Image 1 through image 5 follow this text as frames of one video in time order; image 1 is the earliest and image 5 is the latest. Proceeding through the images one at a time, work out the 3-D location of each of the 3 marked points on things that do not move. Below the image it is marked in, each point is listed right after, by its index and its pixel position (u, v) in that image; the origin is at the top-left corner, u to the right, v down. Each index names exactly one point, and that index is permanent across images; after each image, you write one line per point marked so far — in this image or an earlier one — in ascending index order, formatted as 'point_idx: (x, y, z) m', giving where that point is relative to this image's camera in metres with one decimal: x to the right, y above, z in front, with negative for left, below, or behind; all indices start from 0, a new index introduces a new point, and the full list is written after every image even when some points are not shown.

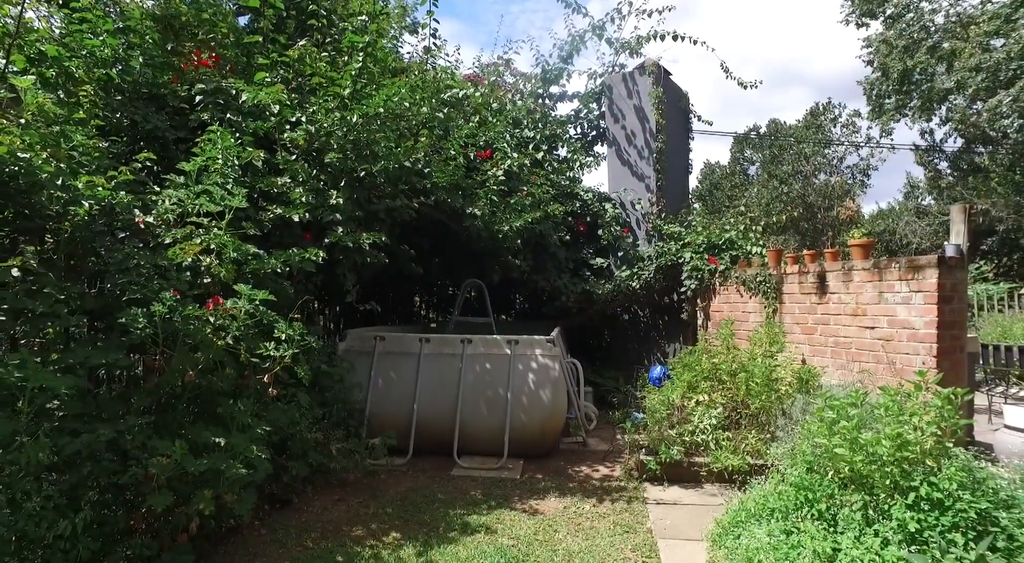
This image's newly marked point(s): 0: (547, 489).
0: (+0.2, -1.4, +4.2) m
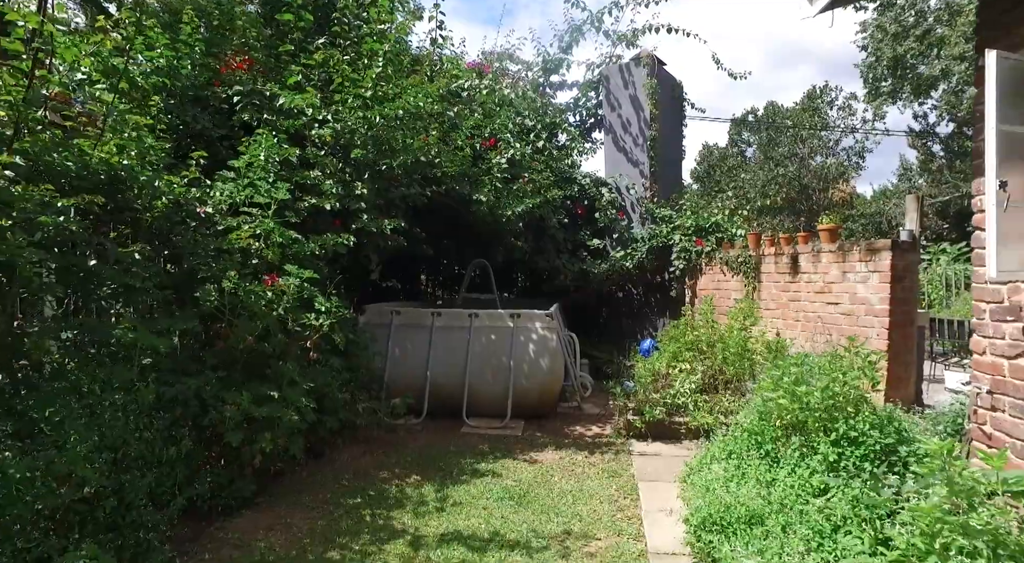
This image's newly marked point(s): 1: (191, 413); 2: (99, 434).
0: (+0.3, -1.3, +4.8) m
1: (-1.5, -0.6, +2.9) m
2: (-1.6, -0.6, +2.3) m
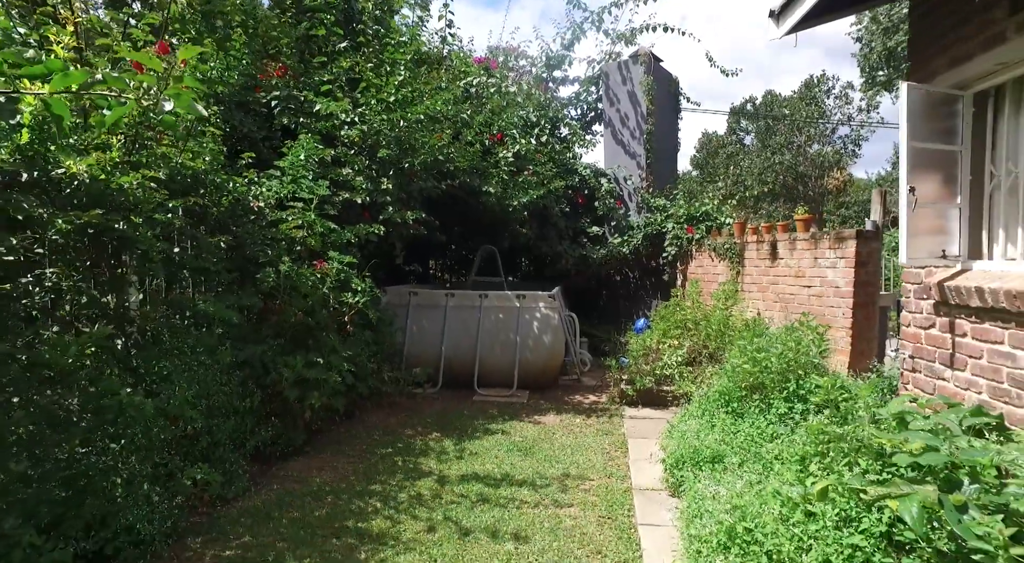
0: (+0.3, -1.1, +5.4) m
1: (-1.5, -0.5, +3.5) m
2: (-1.5, -0.5, +2.9) m
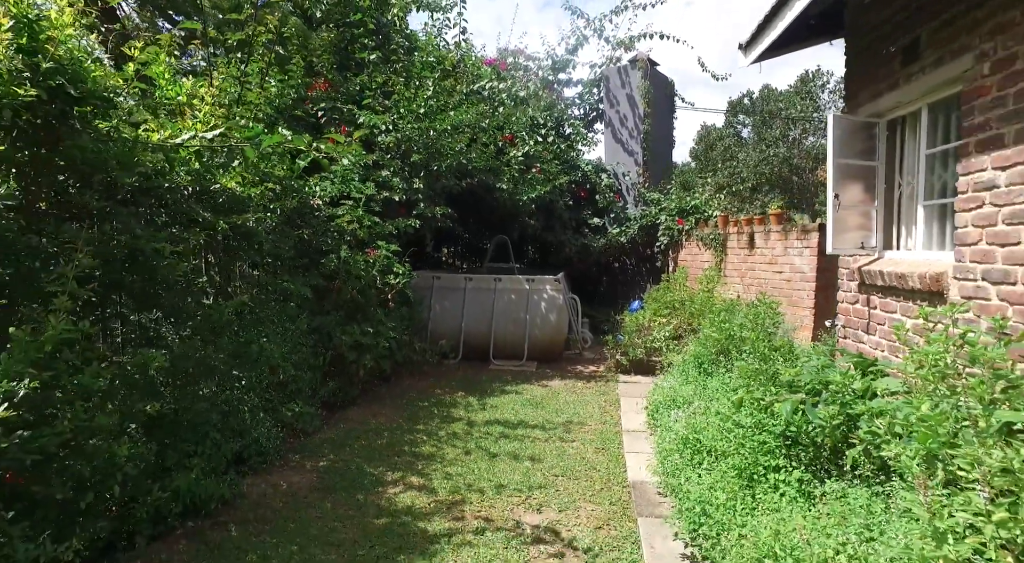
0: (+0.4, -1.0, +6.3) m
1: (-1.4, -0.4, +4.4) m
2: (-1.4, -0.4, +3.9) m
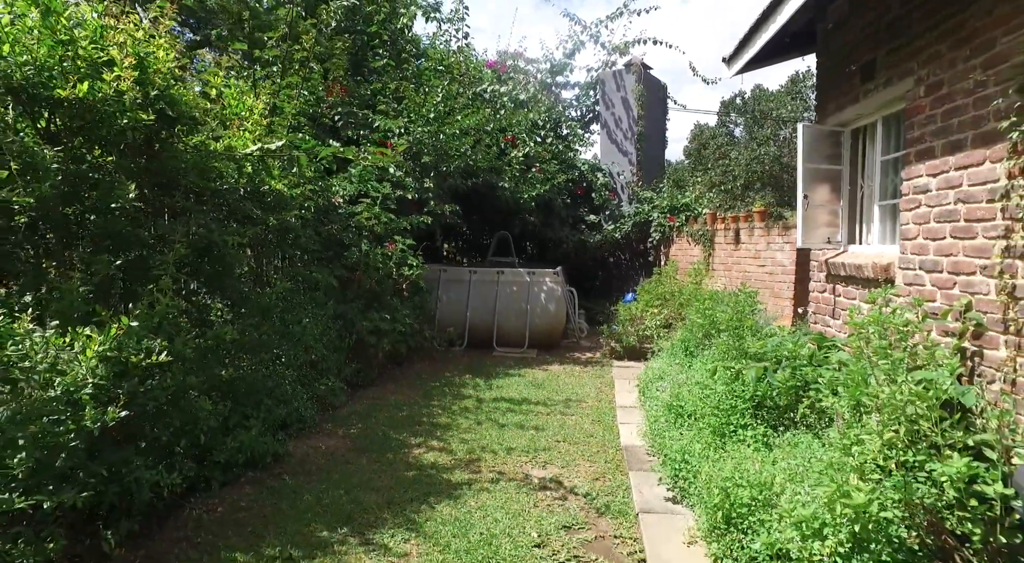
0: (+0.4, -0.9, +6.8) m
1: (-1.3, -0.3, +4.9) m
2: (-1.4, -0.3, +4.3) m
